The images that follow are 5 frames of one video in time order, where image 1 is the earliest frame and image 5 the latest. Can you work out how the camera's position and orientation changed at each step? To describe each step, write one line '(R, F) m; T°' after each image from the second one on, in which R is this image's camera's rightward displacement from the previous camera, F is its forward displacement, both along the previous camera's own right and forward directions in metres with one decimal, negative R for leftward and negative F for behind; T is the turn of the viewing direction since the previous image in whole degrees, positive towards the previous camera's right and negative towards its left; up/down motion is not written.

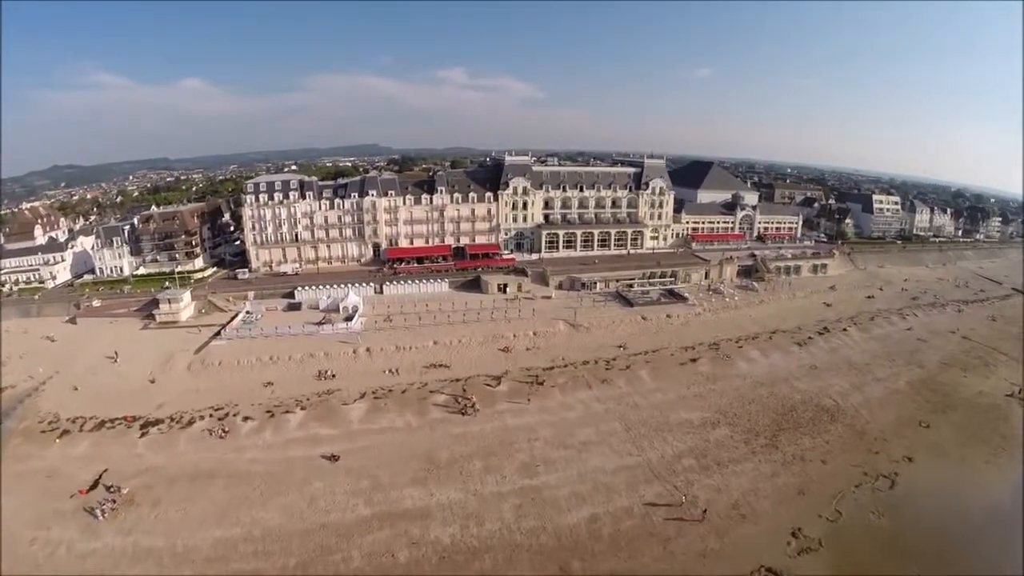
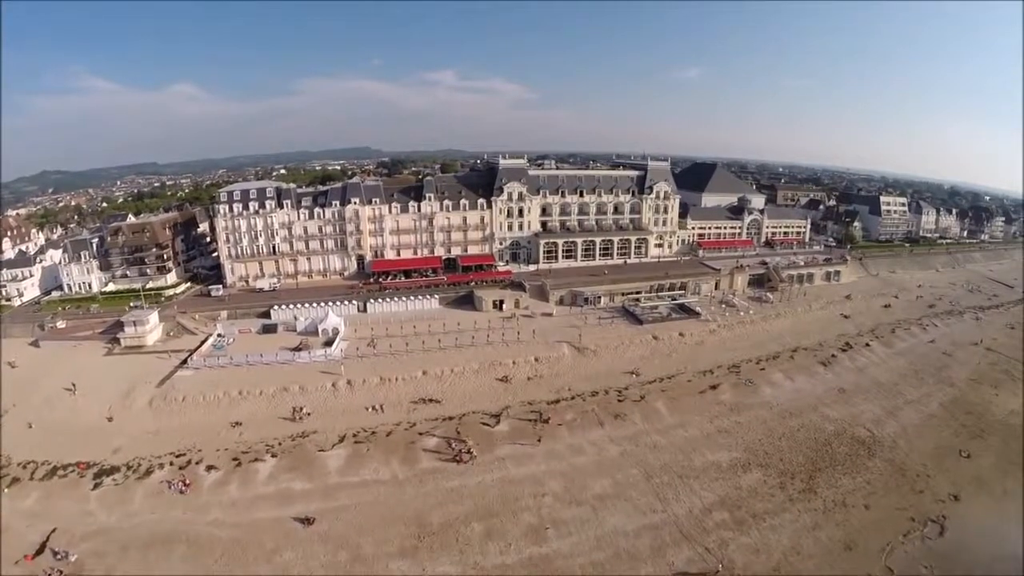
(-0.1, +3.8) m; 0°
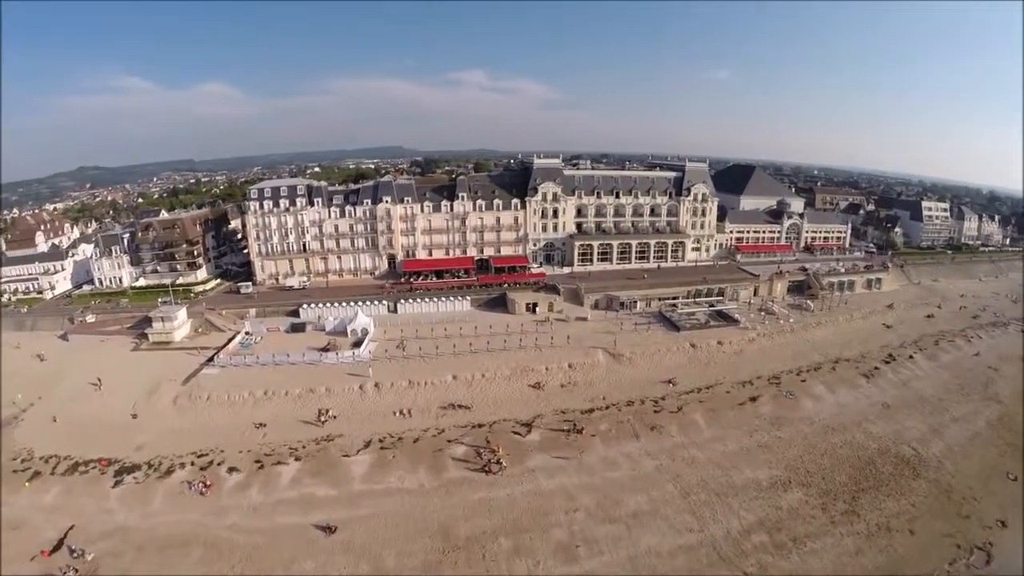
(-0.5, +1.4) m; -3°
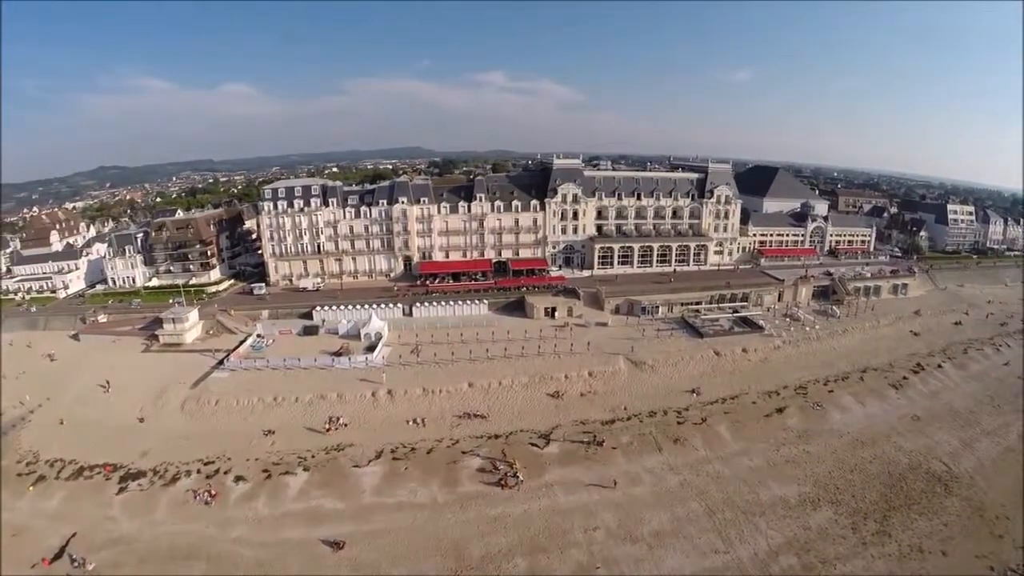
(-0.3, +1.2) m; -2°
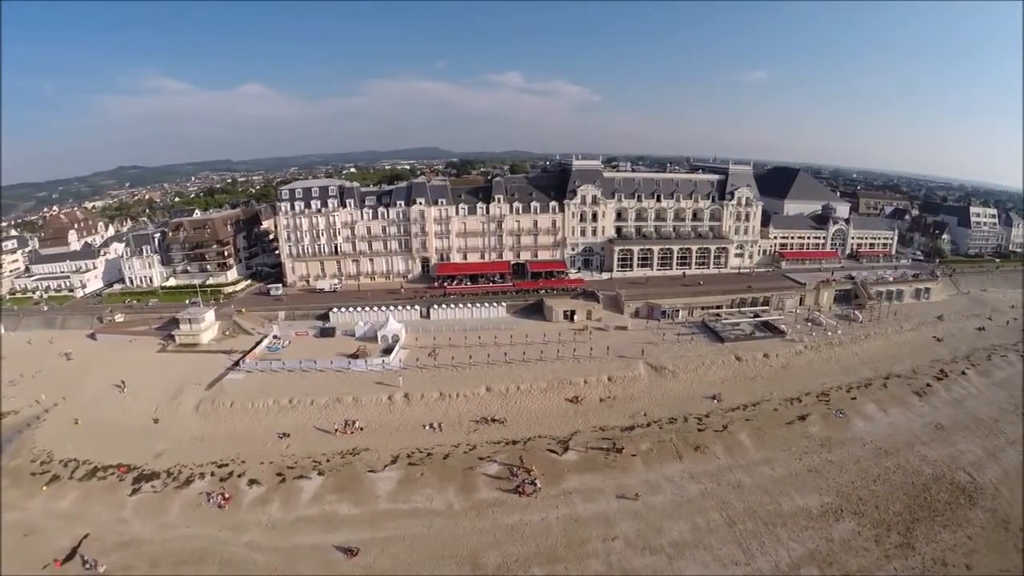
(-0.4, +0.6) m; -1°
